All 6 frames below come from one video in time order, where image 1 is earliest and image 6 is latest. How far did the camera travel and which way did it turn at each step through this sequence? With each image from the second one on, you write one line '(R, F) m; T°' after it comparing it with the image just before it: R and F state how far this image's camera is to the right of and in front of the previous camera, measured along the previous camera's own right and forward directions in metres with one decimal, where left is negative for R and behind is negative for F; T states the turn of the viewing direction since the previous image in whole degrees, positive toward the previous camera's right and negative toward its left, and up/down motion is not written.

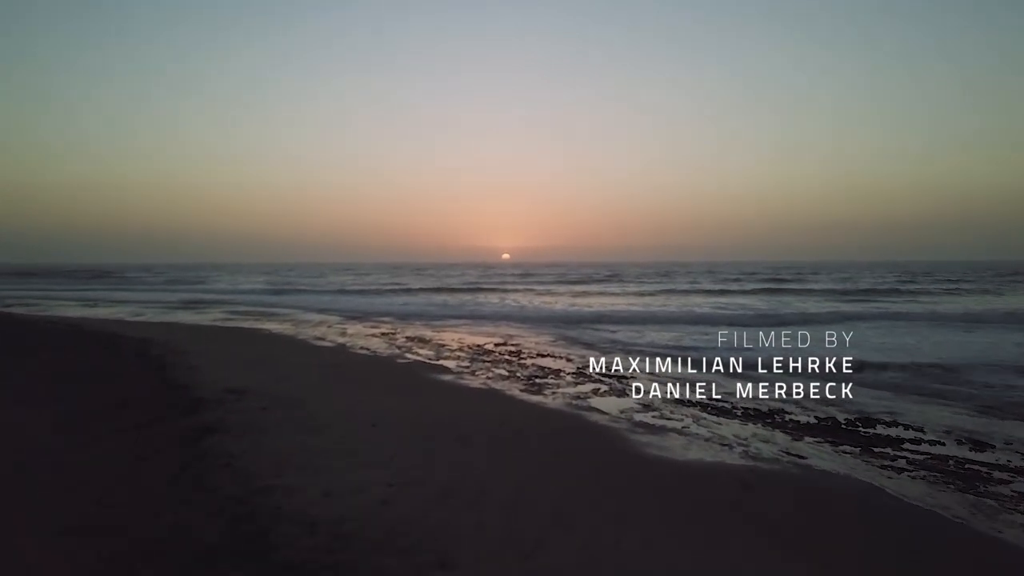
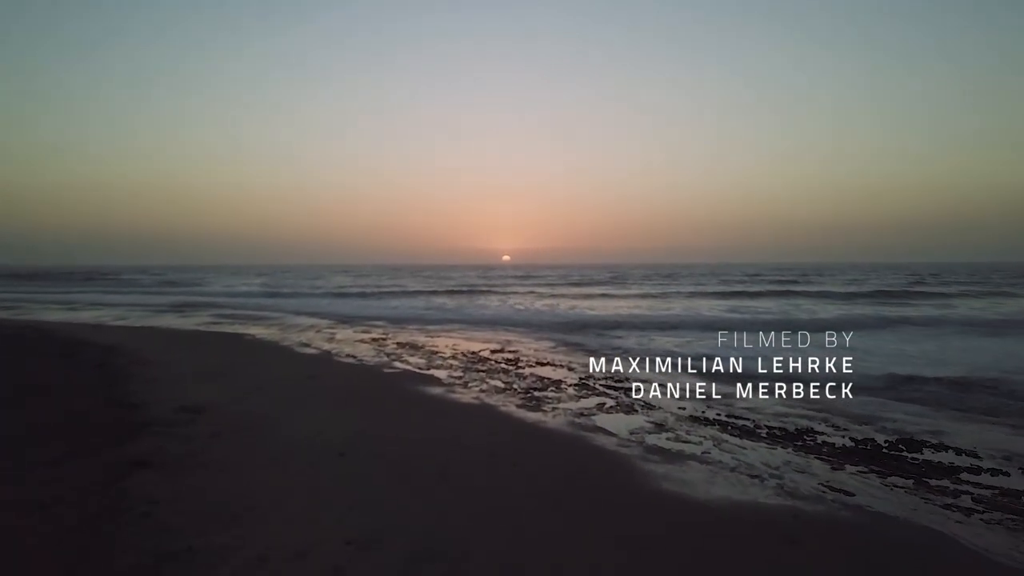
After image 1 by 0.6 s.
(+0.1, +0.9) m; 0°
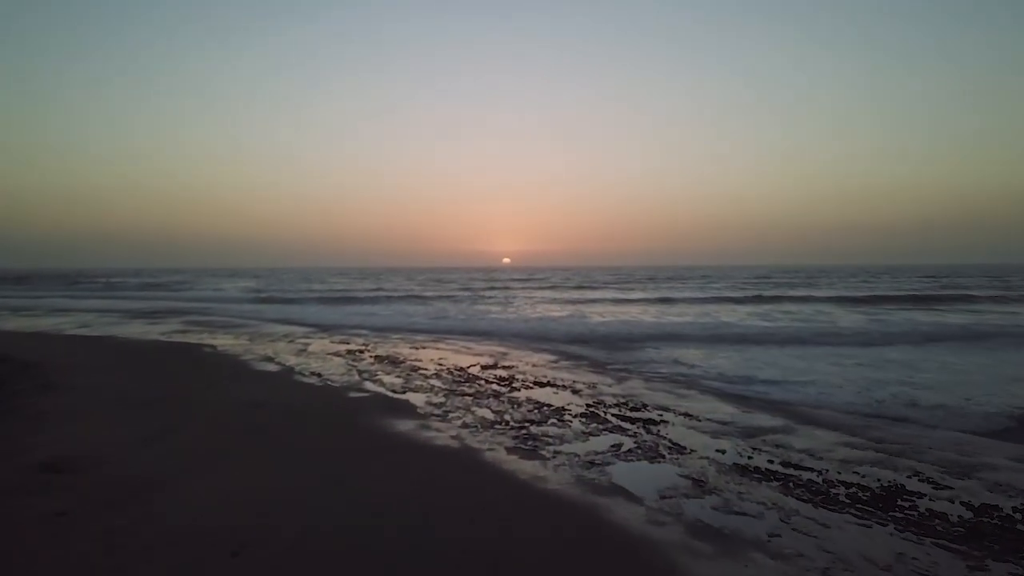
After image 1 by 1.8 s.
(+0.1, +1.8) m; 0°
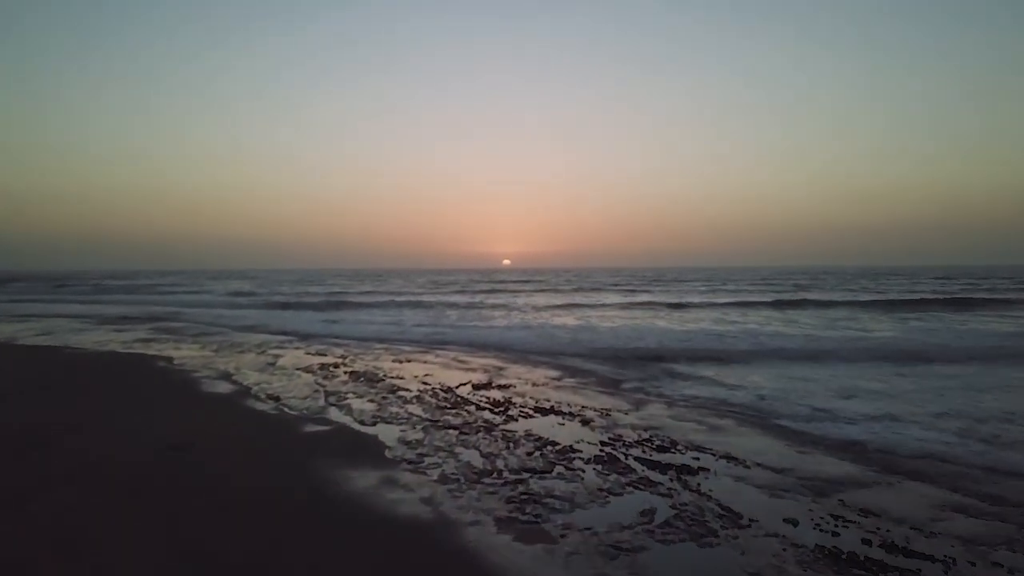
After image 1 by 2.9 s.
(+0.1, +1.7) m; 0°
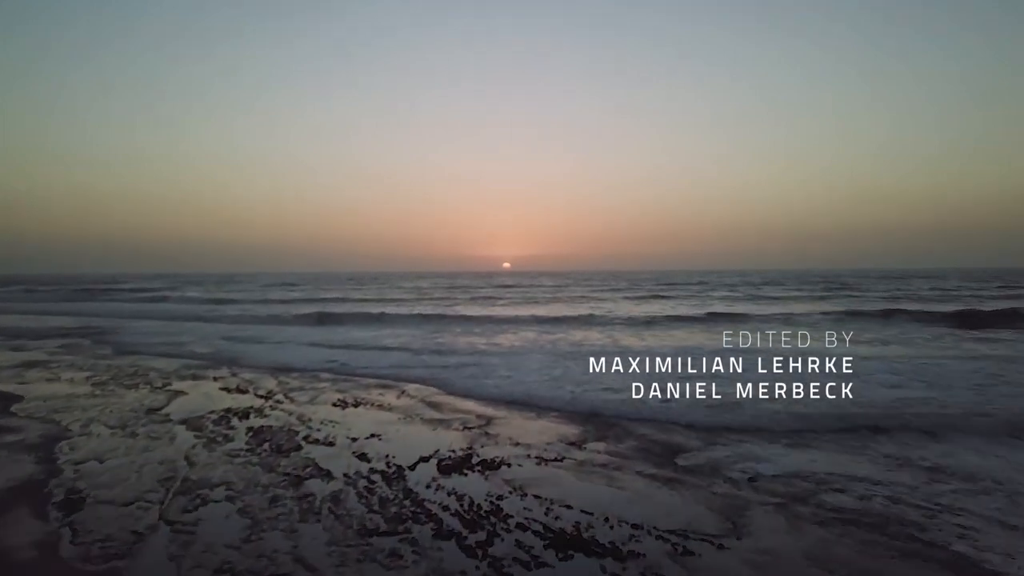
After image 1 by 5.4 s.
(+0.1, +3.9) m; 0°
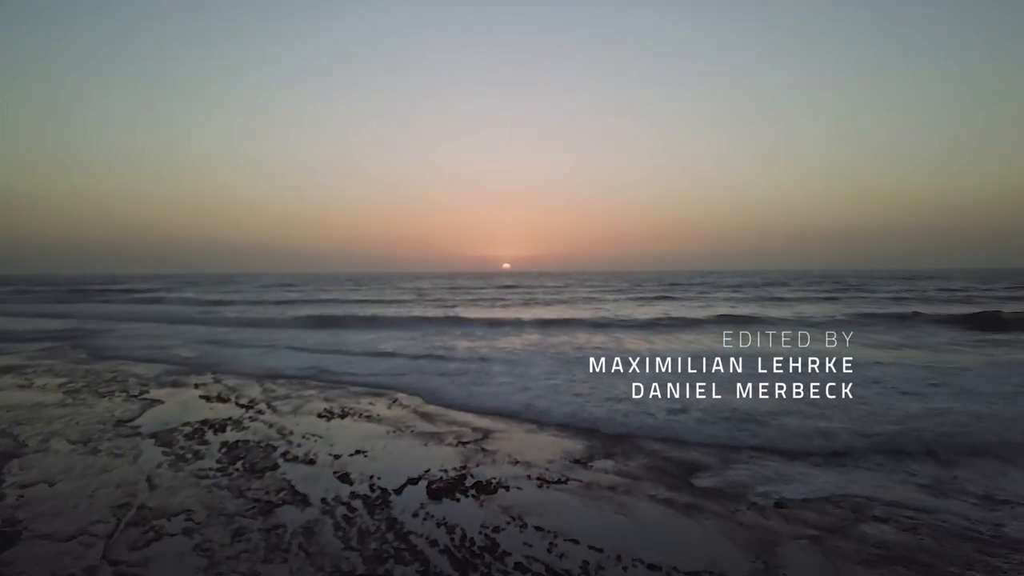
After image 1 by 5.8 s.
(0.0, +0.6) m; 0°
